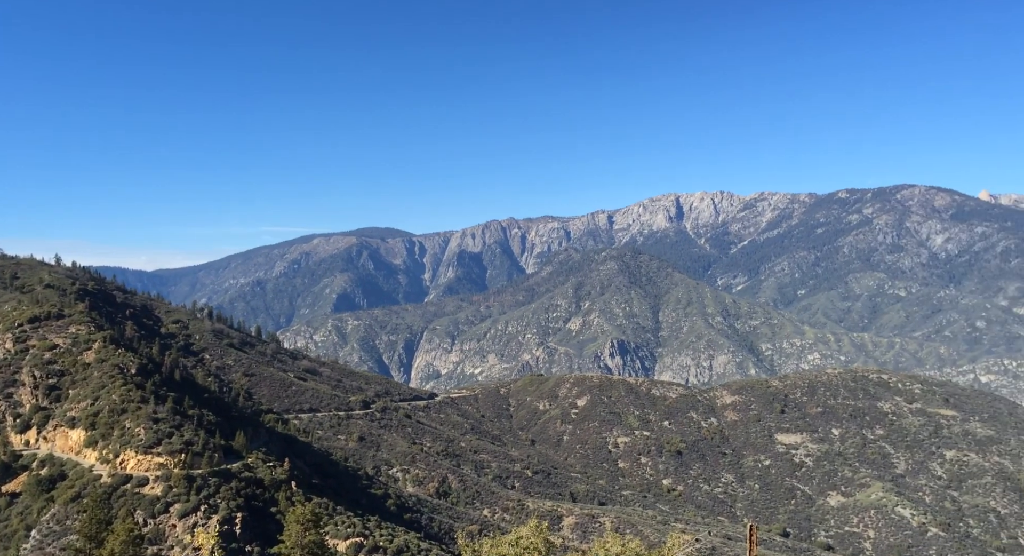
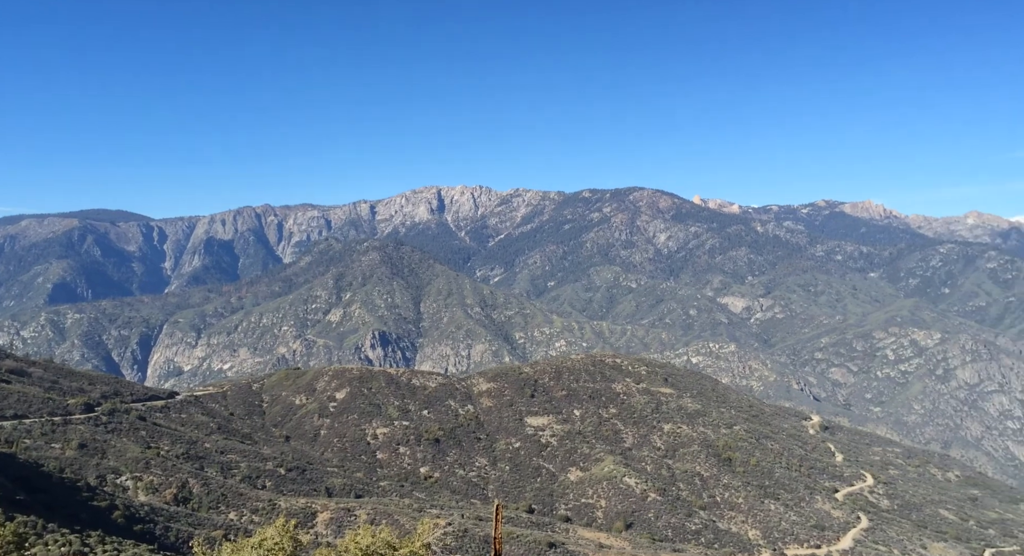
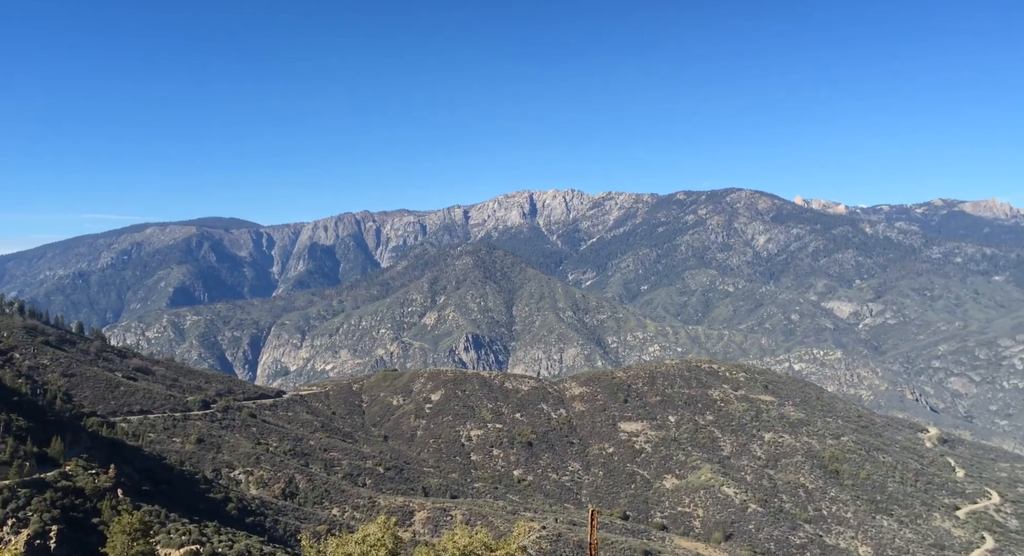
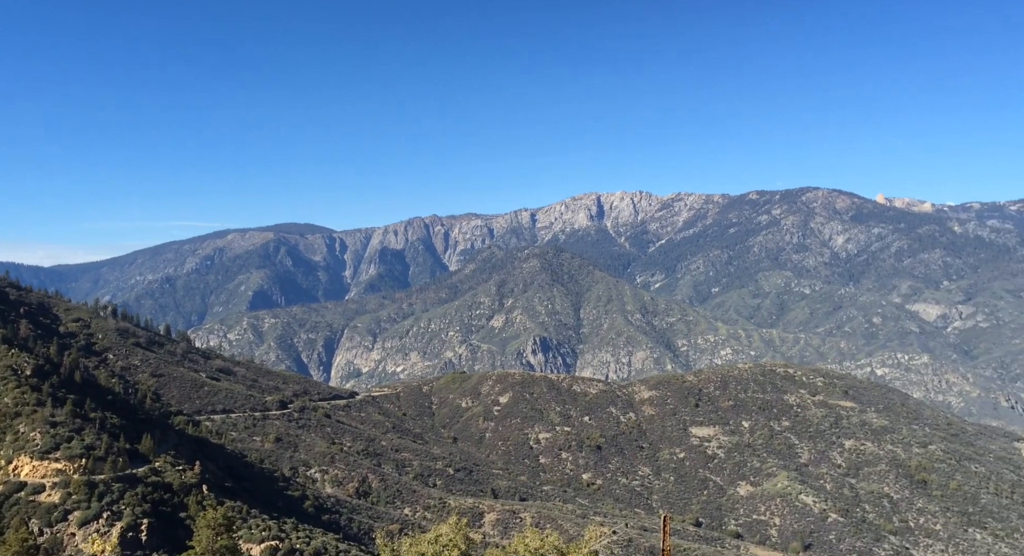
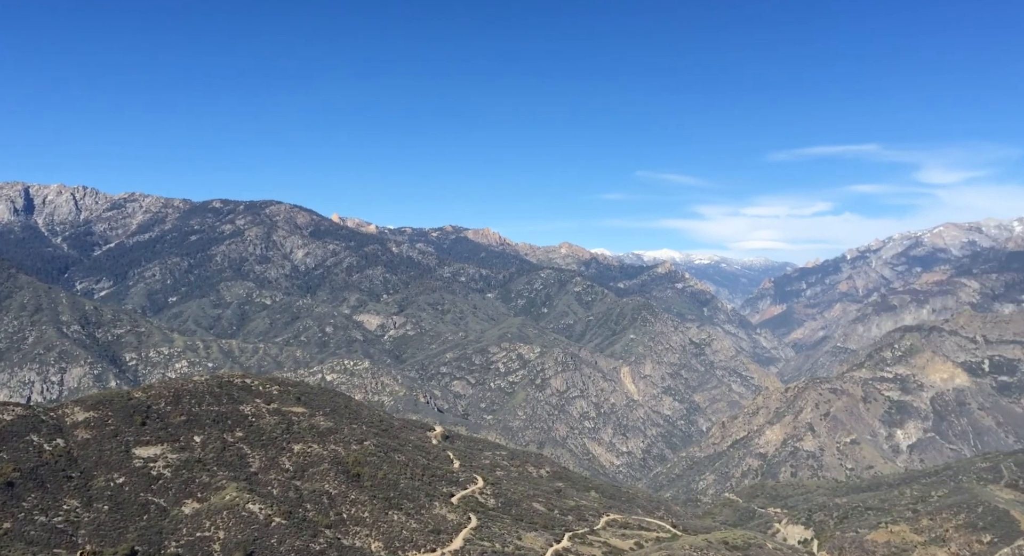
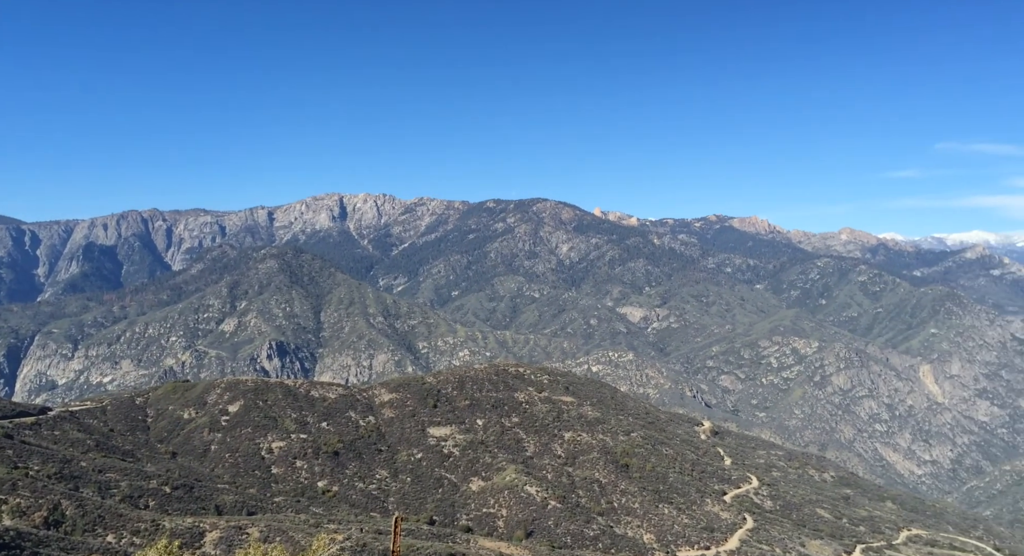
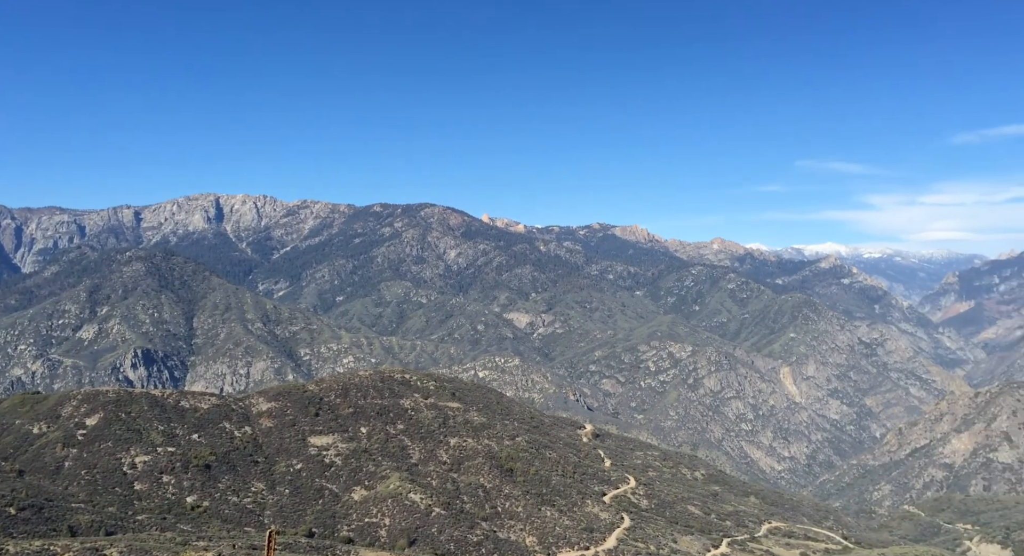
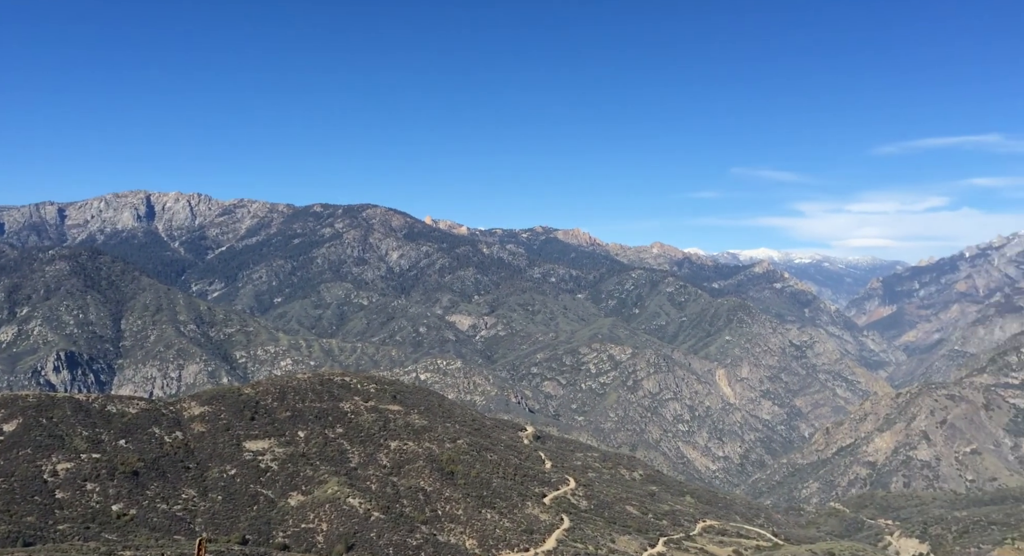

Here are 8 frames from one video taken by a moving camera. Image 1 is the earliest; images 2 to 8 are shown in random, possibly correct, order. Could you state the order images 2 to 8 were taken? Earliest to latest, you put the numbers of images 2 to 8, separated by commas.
4, 3, 2, 6, 7, 8, 5
